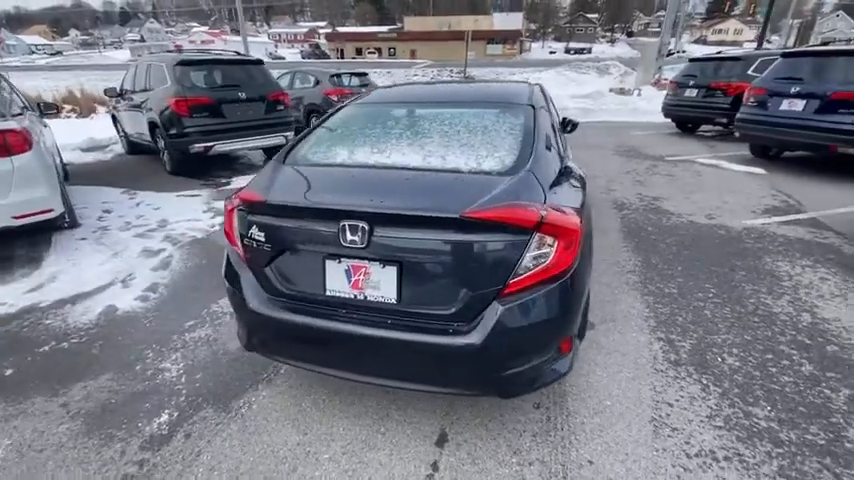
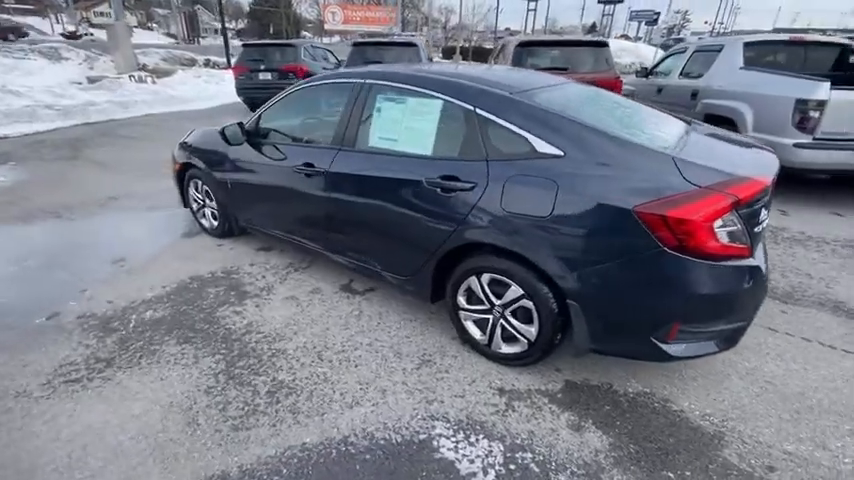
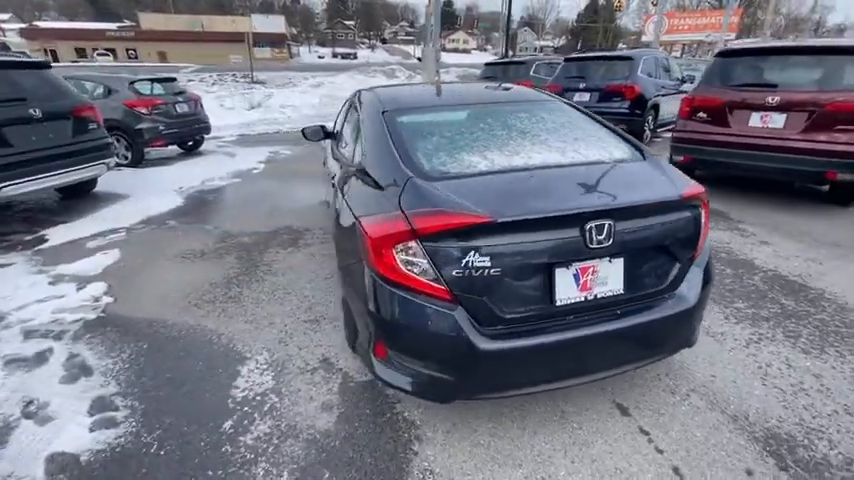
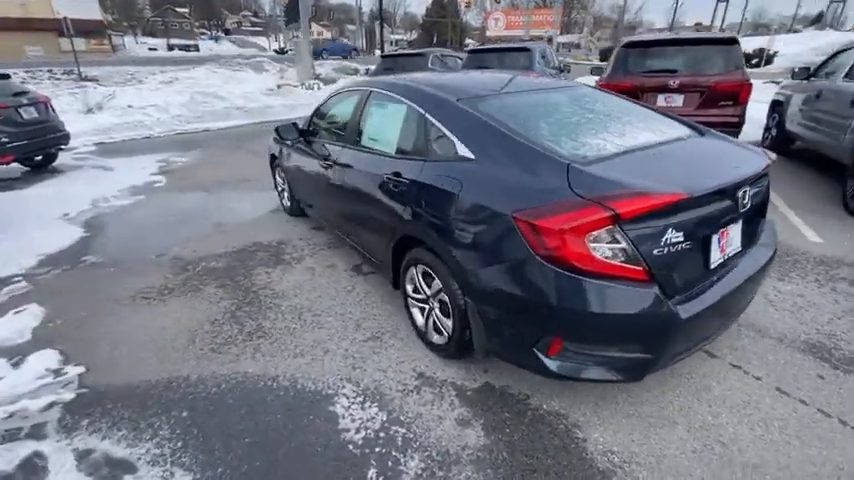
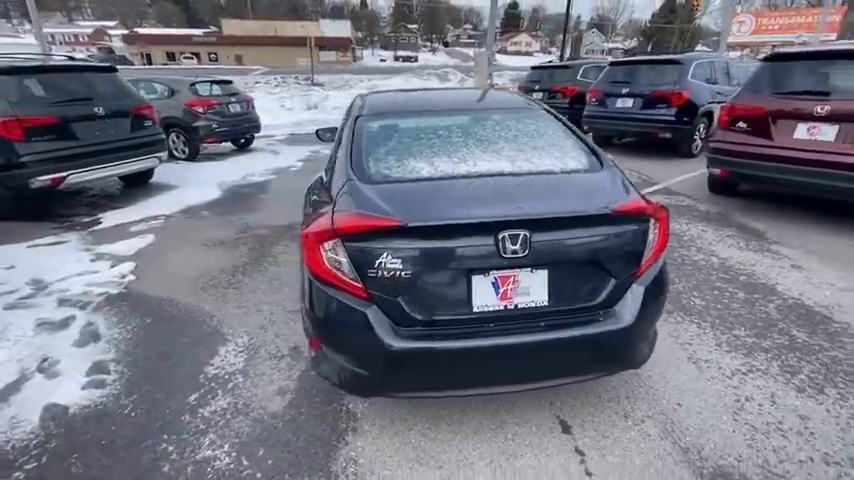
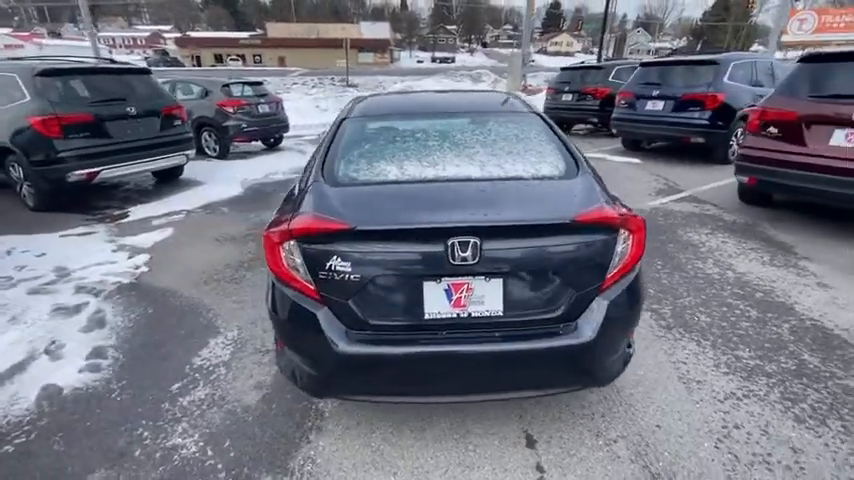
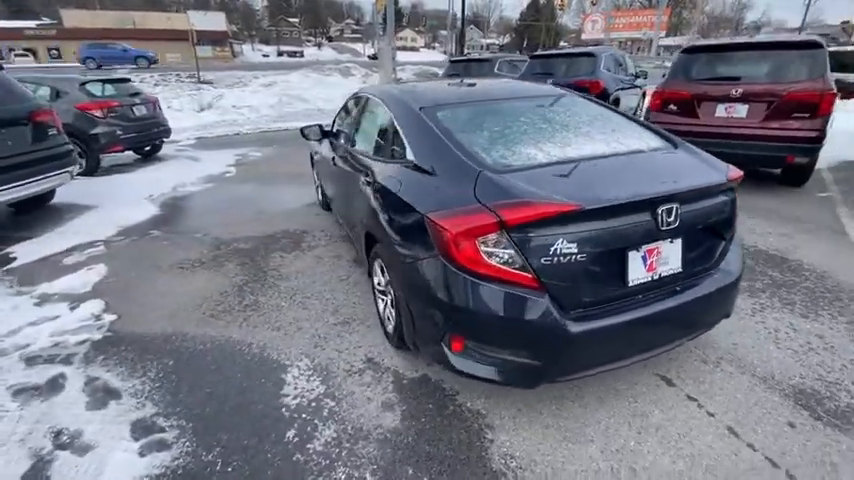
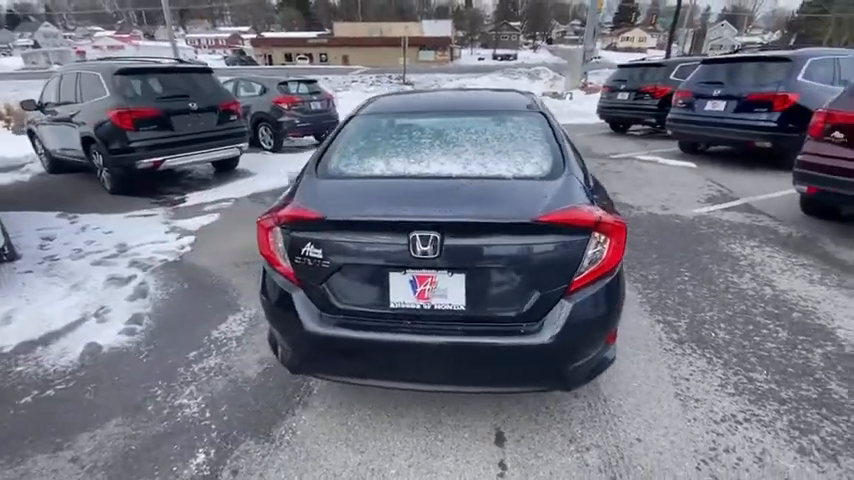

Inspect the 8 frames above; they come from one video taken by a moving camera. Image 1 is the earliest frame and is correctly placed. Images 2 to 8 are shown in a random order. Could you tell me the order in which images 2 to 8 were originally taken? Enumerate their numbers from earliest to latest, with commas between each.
8, 6, 5, 3, 7, 4, 2
